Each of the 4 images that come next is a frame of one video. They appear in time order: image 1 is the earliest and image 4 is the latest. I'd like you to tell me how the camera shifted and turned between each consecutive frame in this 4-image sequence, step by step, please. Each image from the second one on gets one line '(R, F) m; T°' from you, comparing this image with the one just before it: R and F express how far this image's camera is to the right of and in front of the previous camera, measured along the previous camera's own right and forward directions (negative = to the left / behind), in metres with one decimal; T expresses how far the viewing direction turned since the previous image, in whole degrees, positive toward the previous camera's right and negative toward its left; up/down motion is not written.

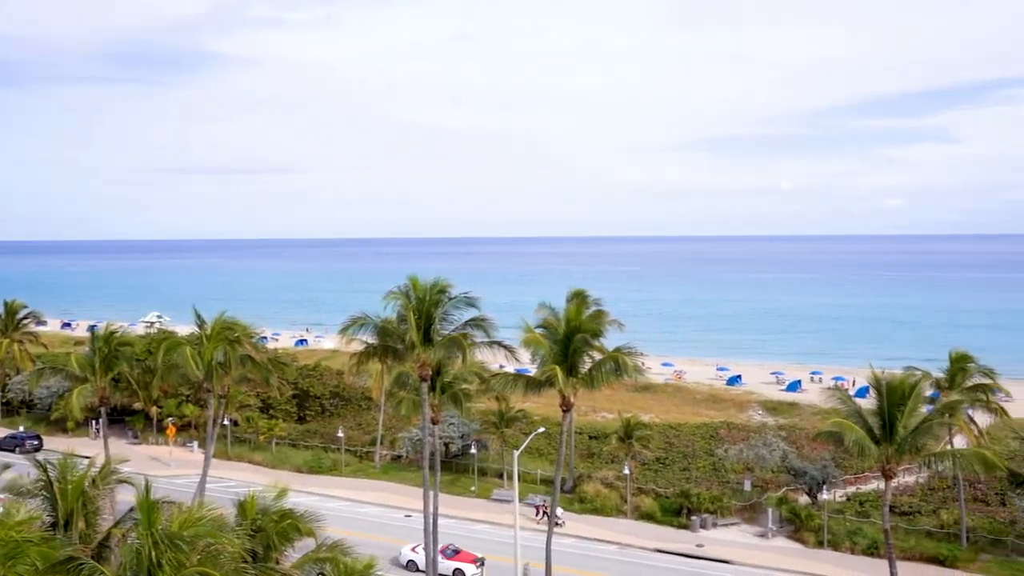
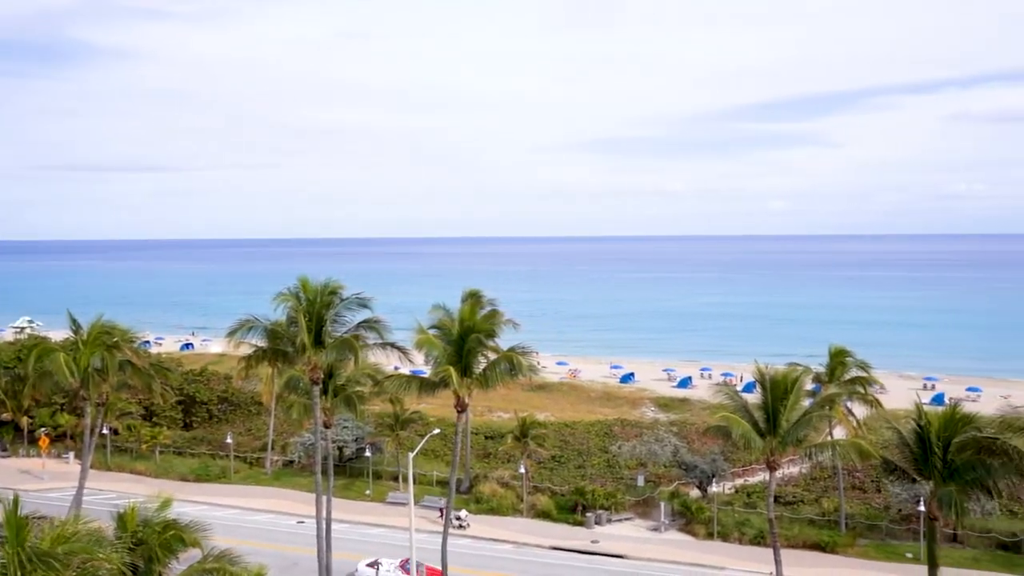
(+0.4, 0.0) m; +6°
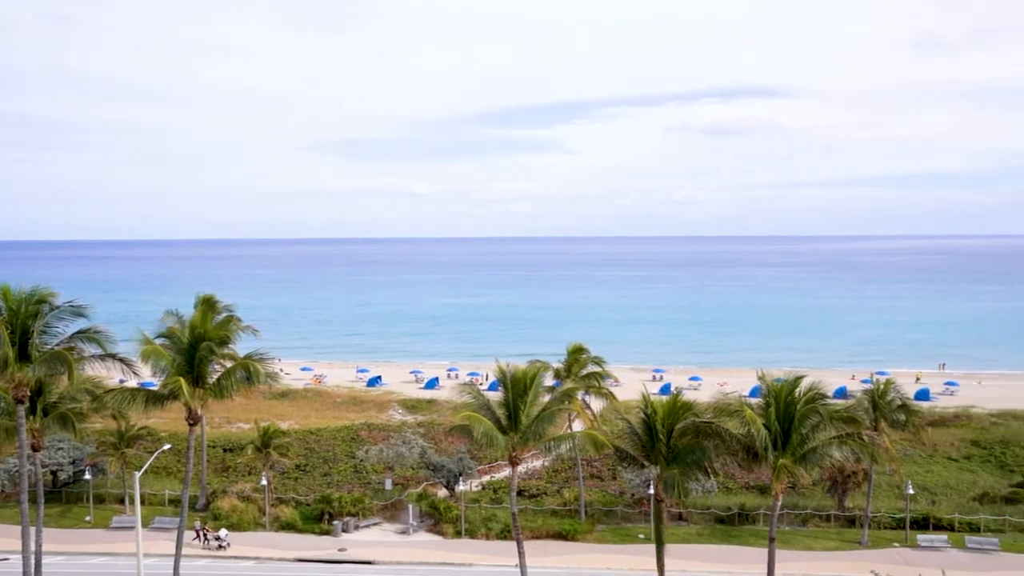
(+0.8, +0.2) m; +15°
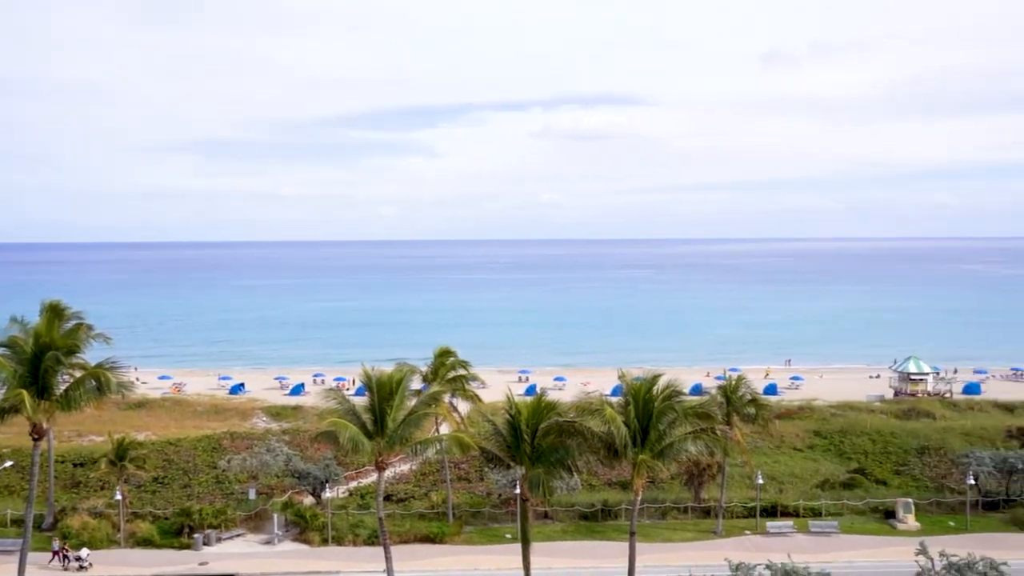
(+0.4, -0.4) m; +8°
